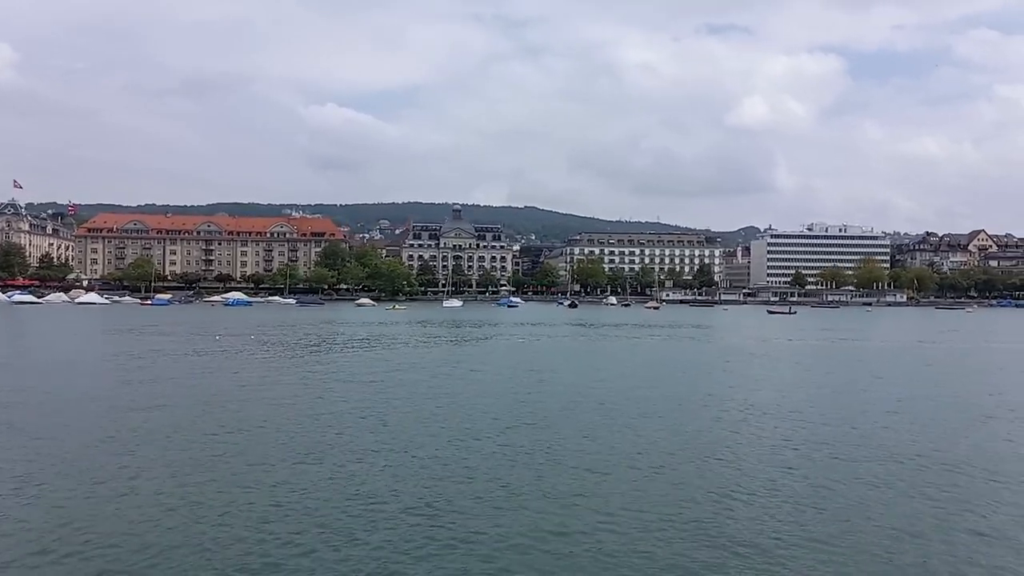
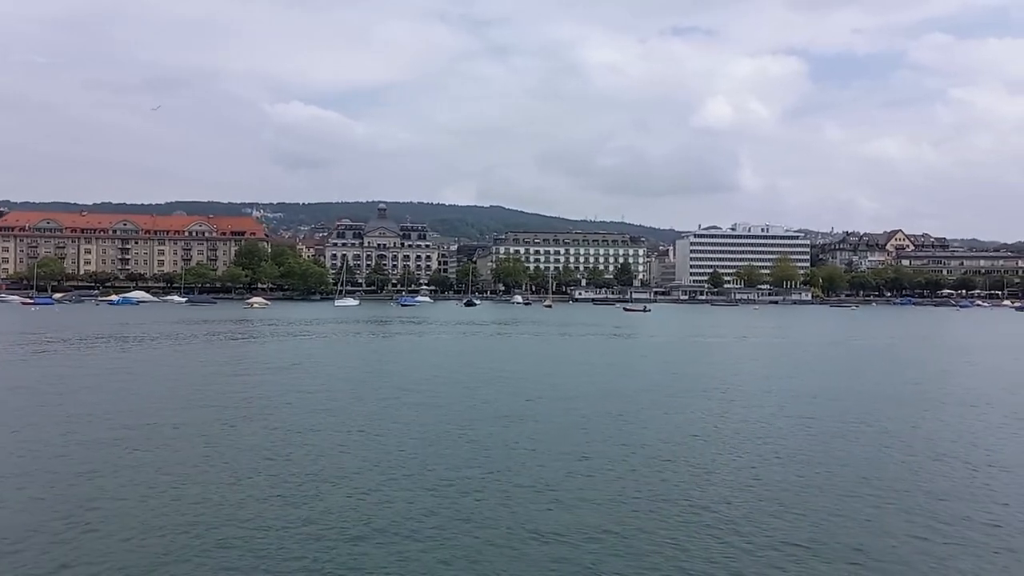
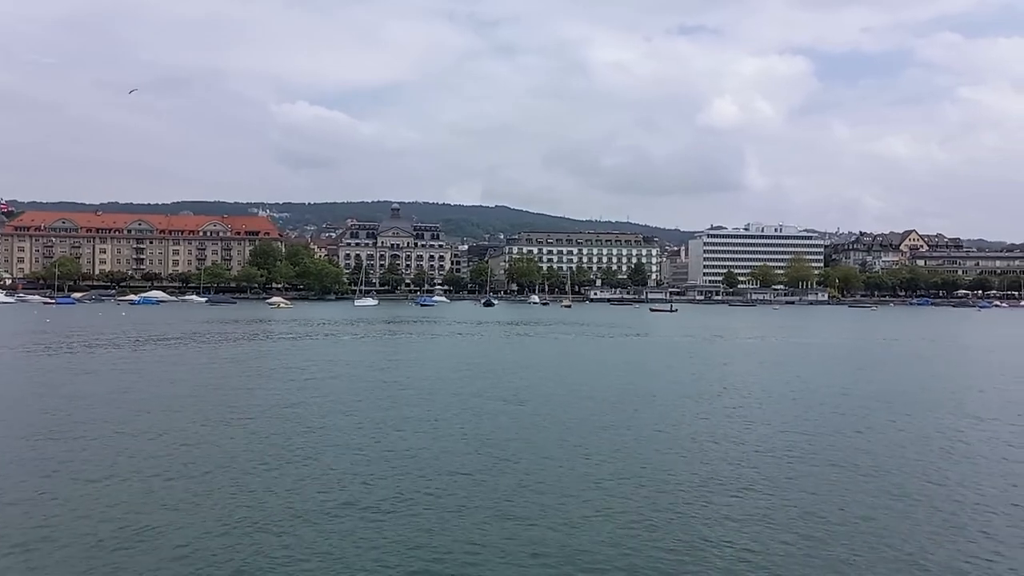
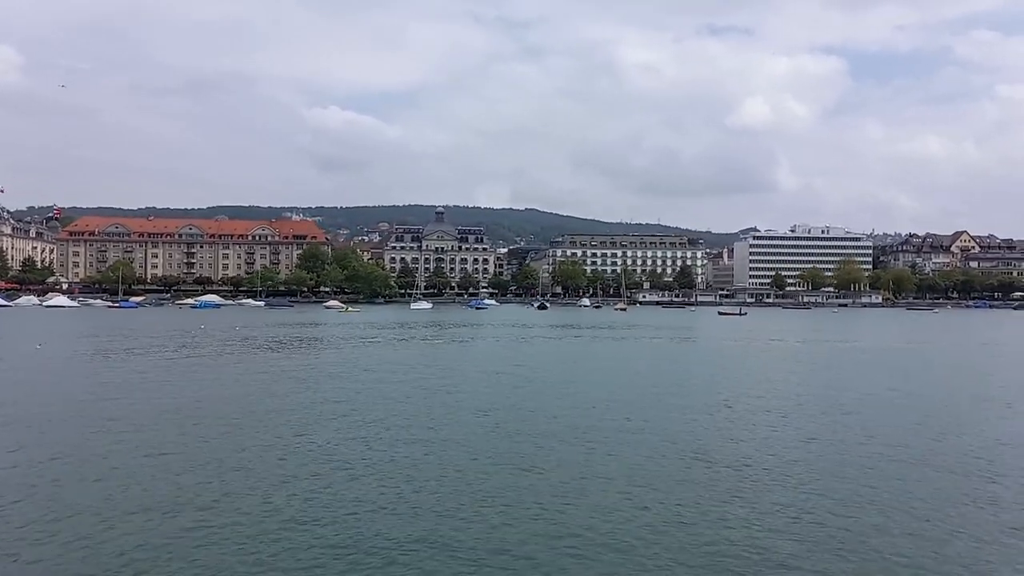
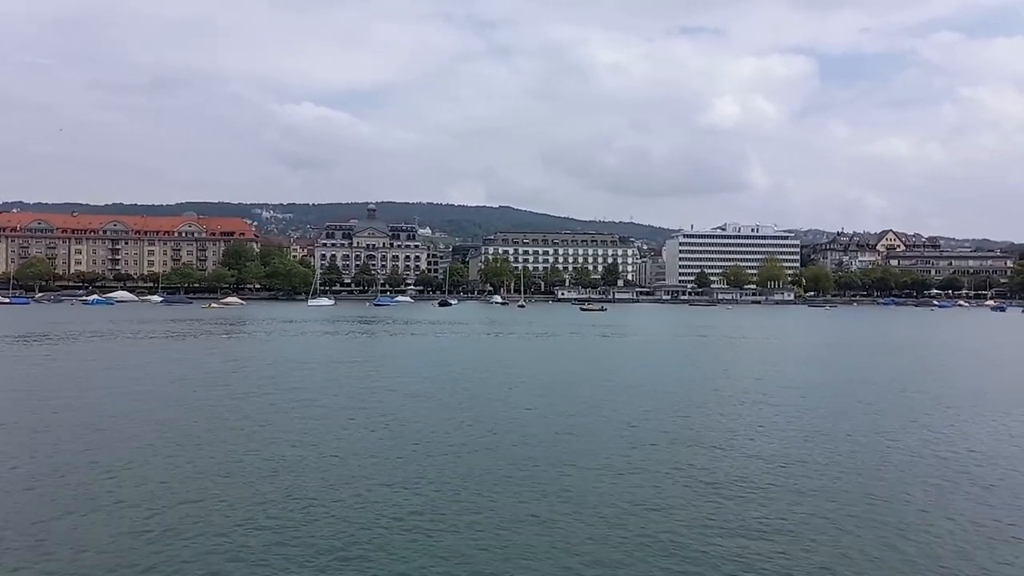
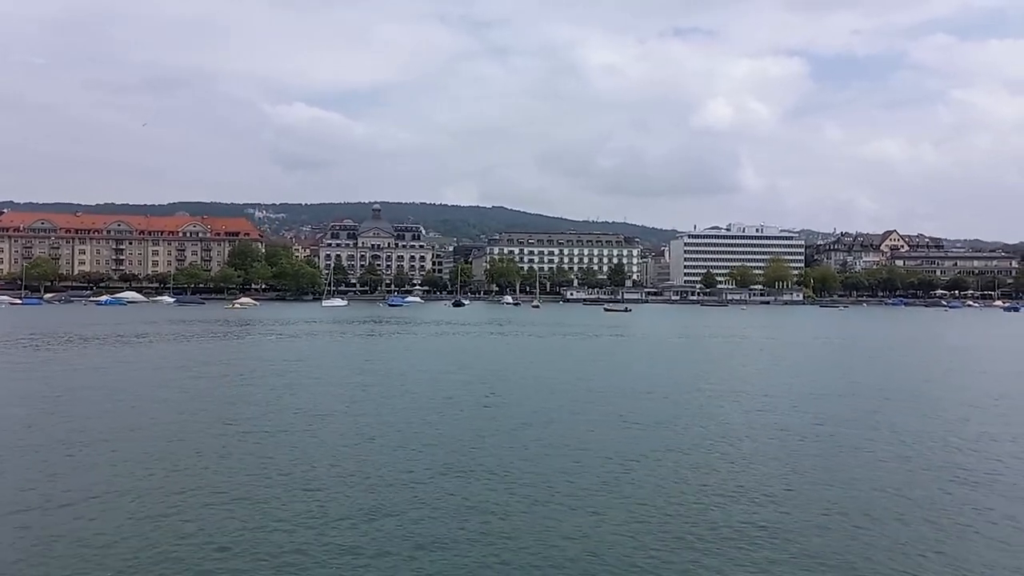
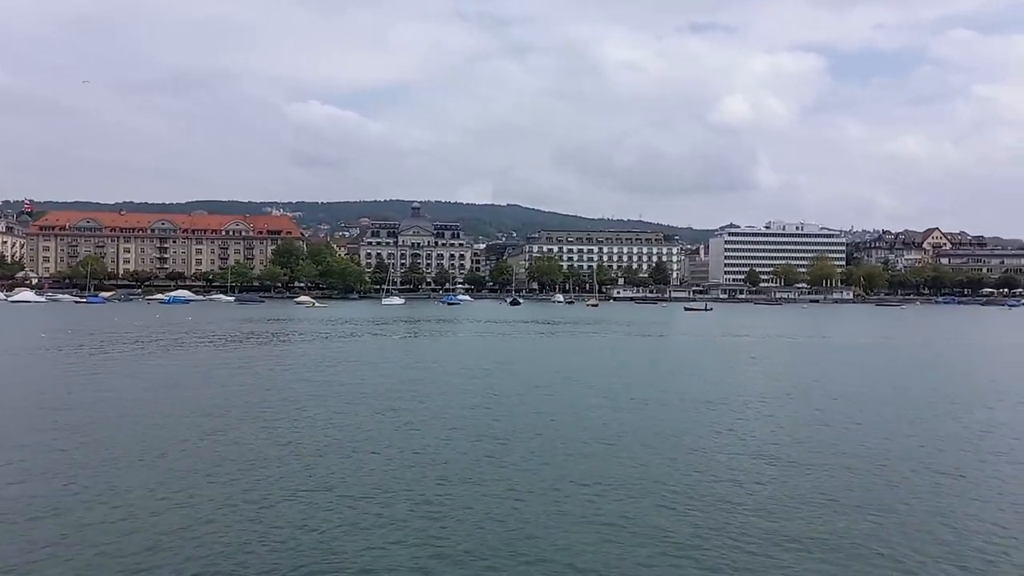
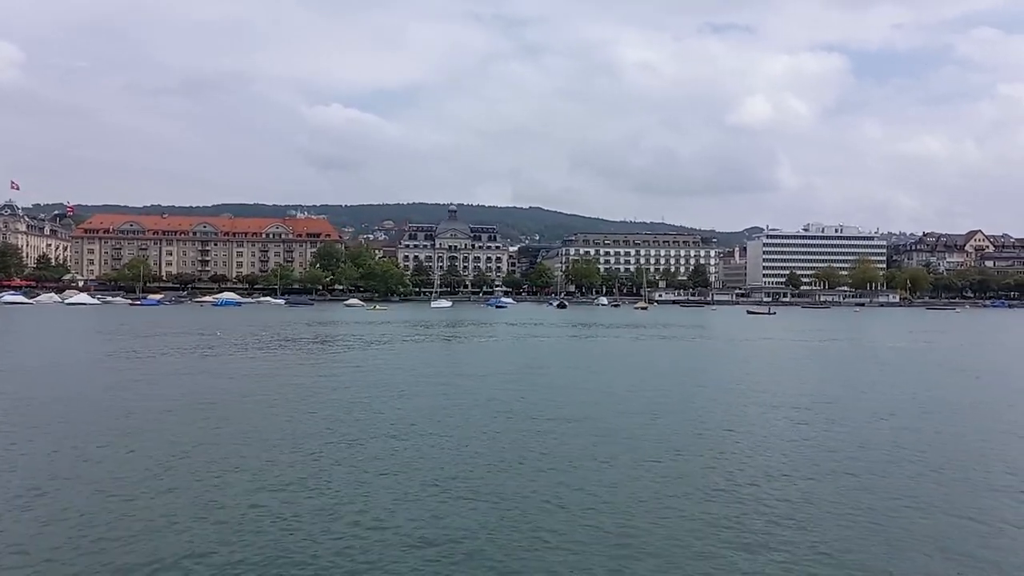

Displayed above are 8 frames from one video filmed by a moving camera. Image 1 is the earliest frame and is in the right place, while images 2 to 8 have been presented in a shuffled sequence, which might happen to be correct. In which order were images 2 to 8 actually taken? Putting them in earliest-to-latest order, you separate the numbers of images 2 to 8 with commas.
8, 4, 7, 3, 2, 6, 5
